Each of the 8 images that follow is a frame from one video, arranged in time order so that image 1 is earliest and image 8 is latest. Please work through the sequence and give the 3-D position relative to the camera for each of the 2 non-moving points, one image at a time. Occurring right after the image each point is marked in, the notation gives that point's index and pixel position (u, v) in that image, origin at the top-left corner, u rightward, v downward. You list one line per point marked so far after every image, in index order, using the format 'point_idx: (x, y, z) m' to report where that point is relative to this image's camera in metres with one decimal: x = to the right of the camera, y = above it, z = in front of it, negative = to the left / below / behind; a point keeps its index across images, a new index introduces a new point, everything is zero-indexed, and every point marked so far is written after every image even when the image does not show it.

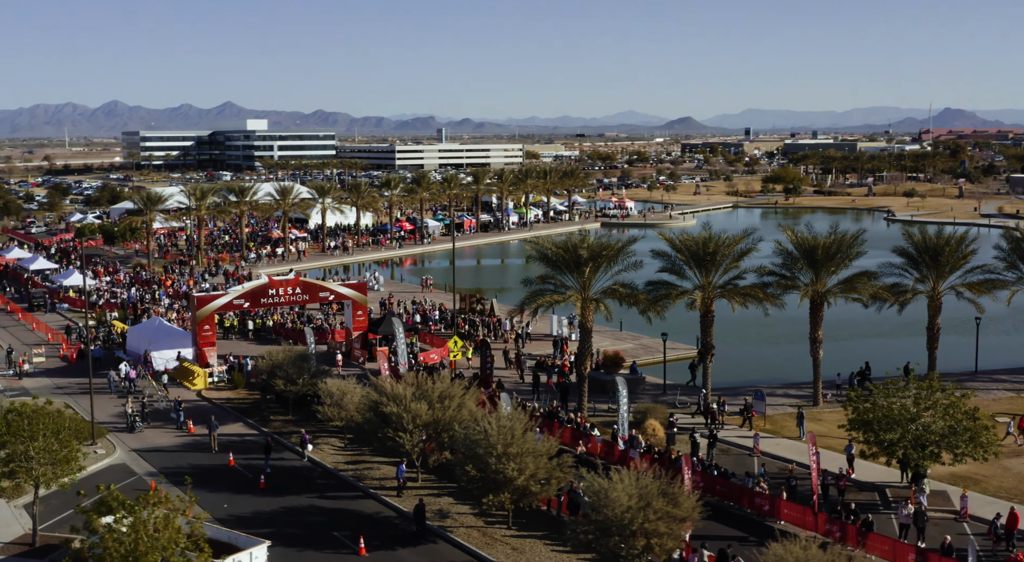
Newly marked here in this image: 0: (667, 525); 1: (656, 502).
0: (+2.9, -4.7, +19.7) m
1: (+2.7, -4.3, +19.8) m
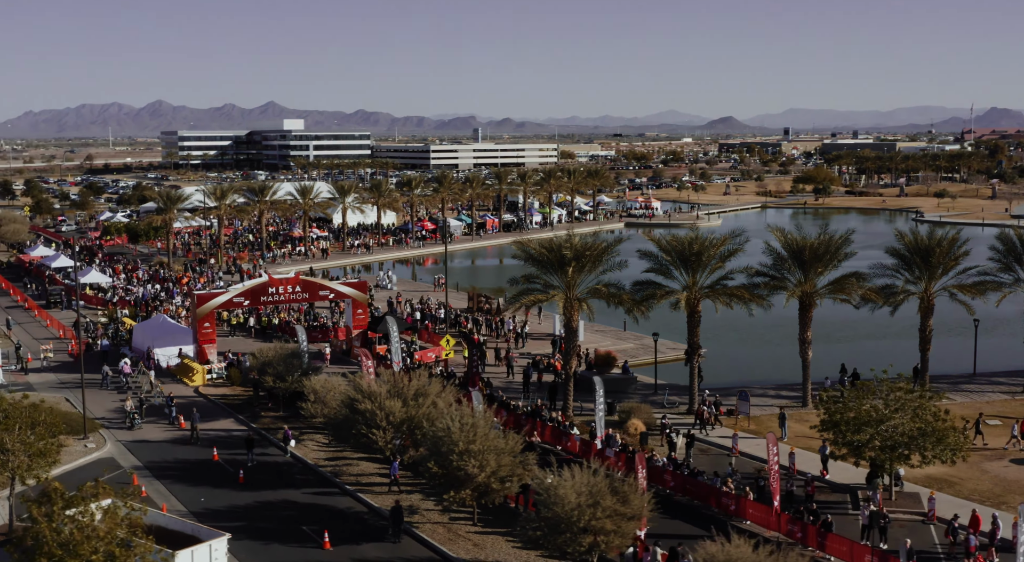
0: (+1.9, -4.7, +19.8) m
1: (+1.8, -4.3, +20.0) m
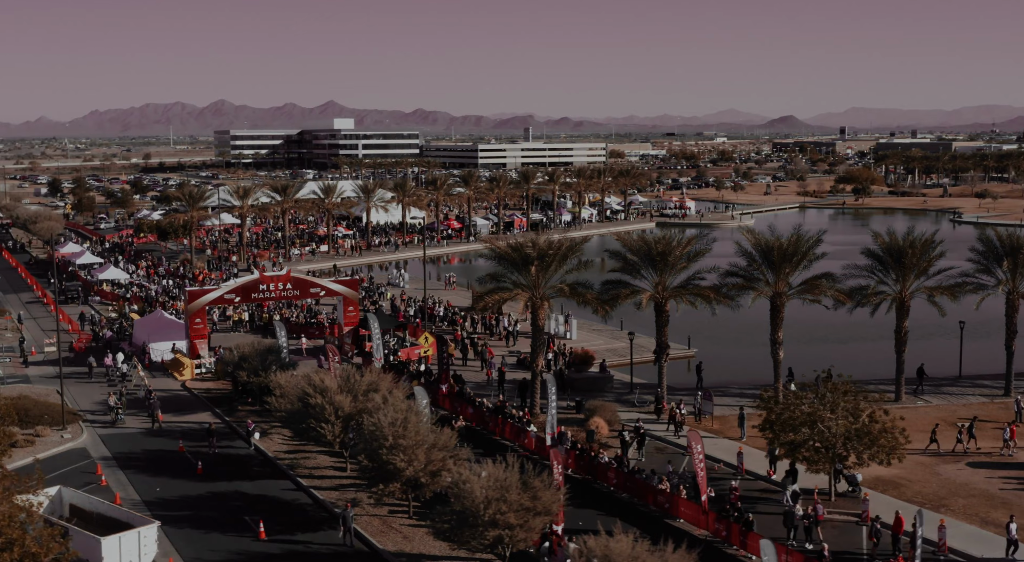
0: (+0.1, -4.6, +20.1) m
1: (0.0, -4.2, +20.3) m
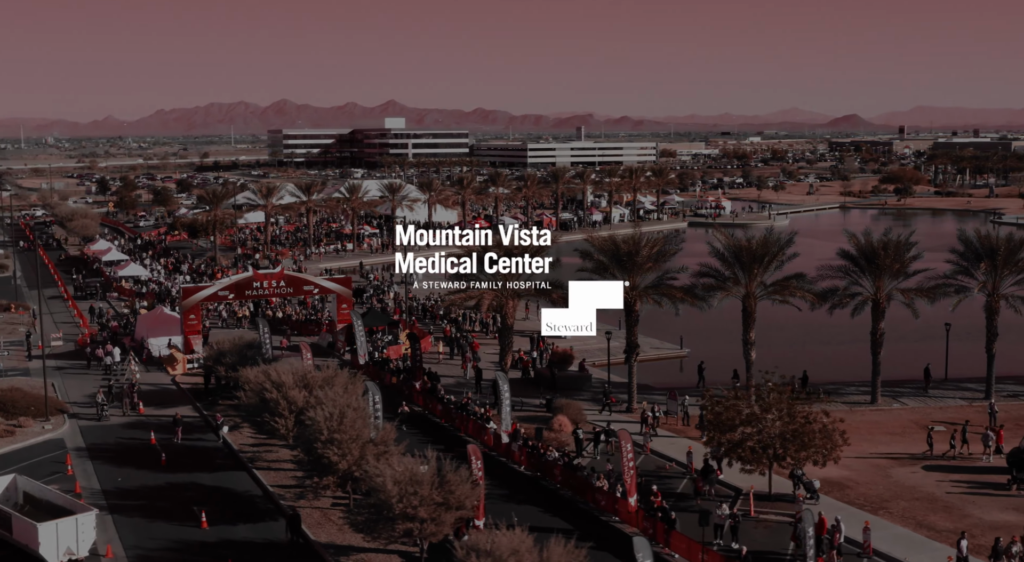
0: (-1.6, -4.6, +20.5) m
1: (-1.8, -4.2, +20.7) m
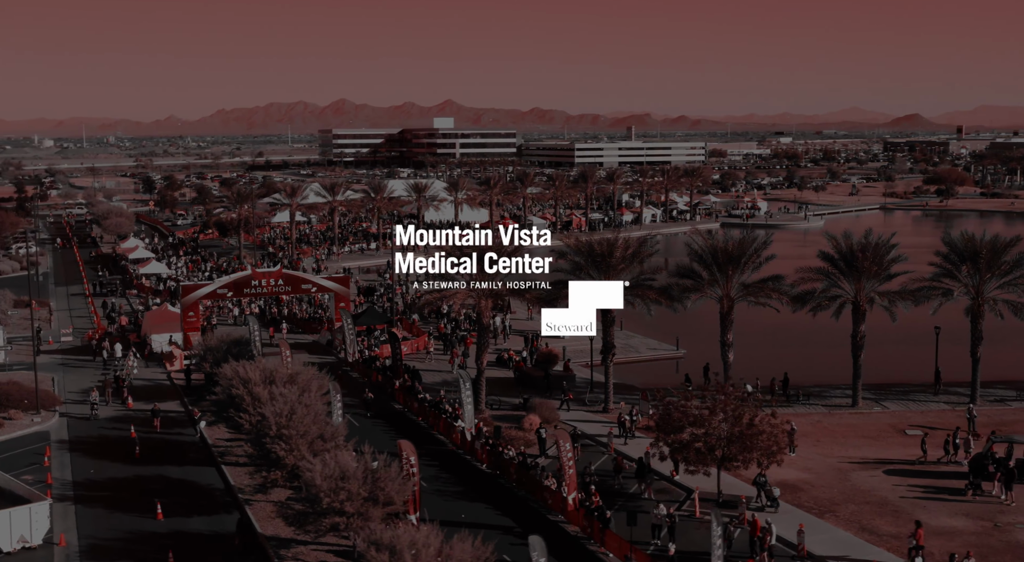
0: (-3.1, -4.6, +21.0) m
1: (-3.3, -4.2, +21.2) m
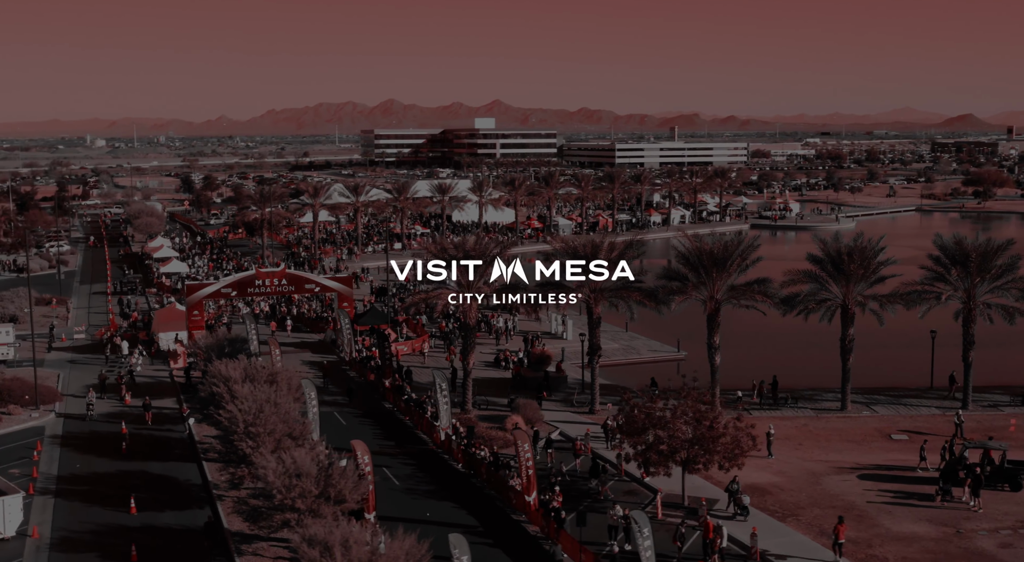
0: (-4.2, -4.6, +21.4) m
1: (-4.3, -4.2, +21.6) m
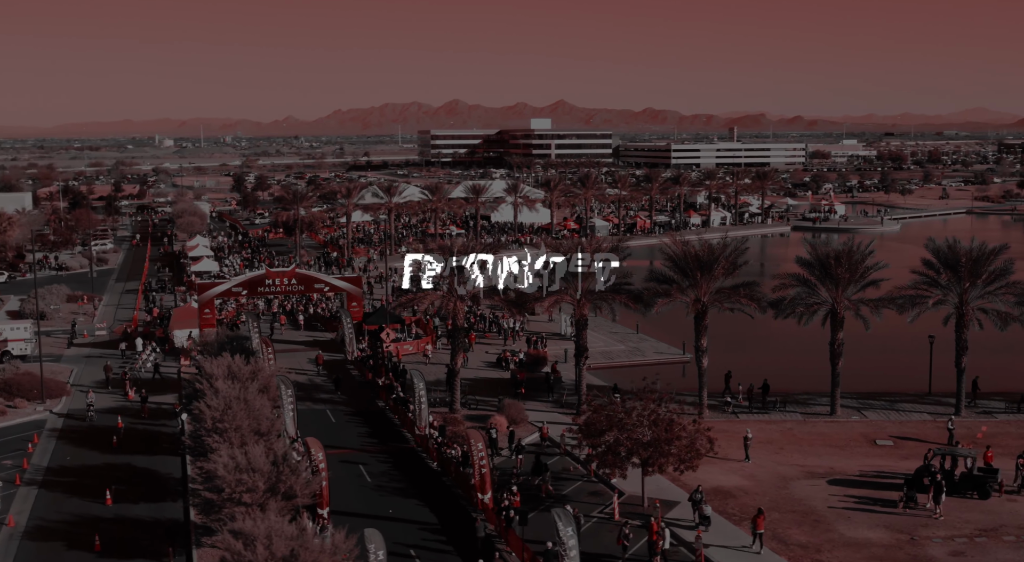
0: (-5.4, -4.6, +22.0) m
1: (-5.5, -4.2, +22.2) m
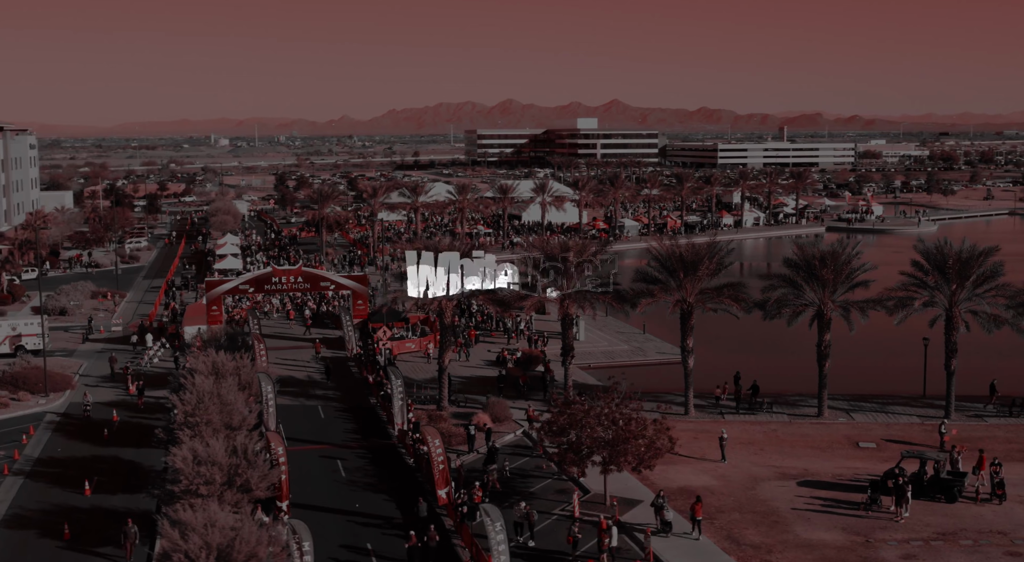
0: (-6.5, -4.6, +22.5) m
1: (-6.6, -4.2, +22.8) m
